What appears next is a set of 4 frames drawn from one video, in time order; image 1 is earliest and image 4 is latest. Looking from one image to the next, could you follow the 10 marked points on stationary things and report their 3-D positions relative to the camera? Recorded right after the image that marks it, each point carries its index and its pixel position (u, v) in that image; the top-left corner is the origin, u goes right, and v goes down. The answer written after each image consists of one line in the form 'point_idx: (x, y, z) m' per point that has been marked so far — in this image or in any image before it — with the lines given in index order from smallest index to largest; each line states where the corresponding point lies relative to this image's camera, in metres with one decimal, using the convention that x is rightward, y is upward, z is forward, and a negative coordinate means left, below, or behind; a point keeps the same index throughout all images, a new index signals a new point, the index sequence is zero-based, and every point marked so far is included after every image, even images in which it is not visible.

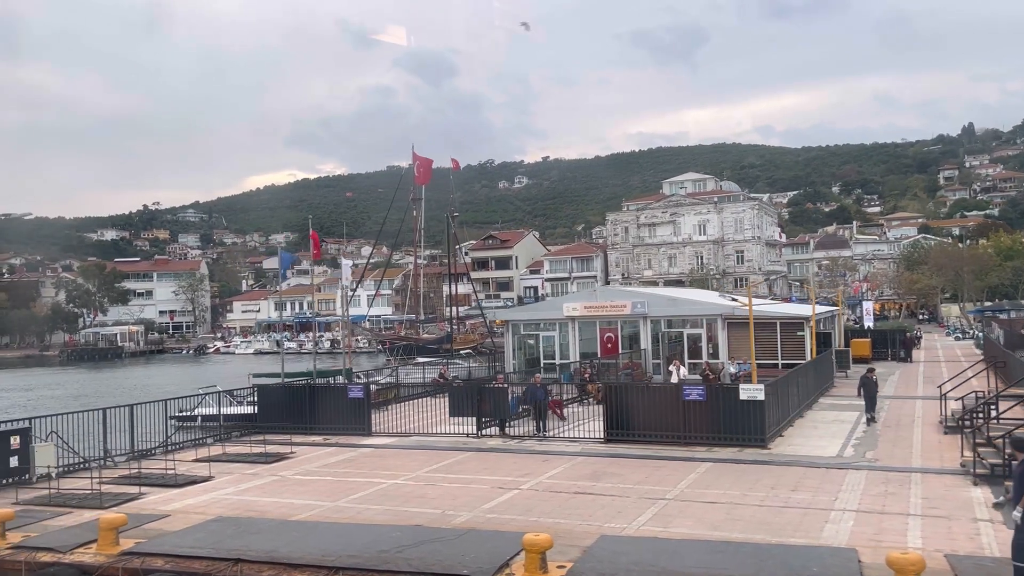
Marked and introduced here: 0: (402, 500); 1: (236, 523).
0: (-1.4, -2.8, +11.2) m
1: (-3.2, -2.8, +10.1) m
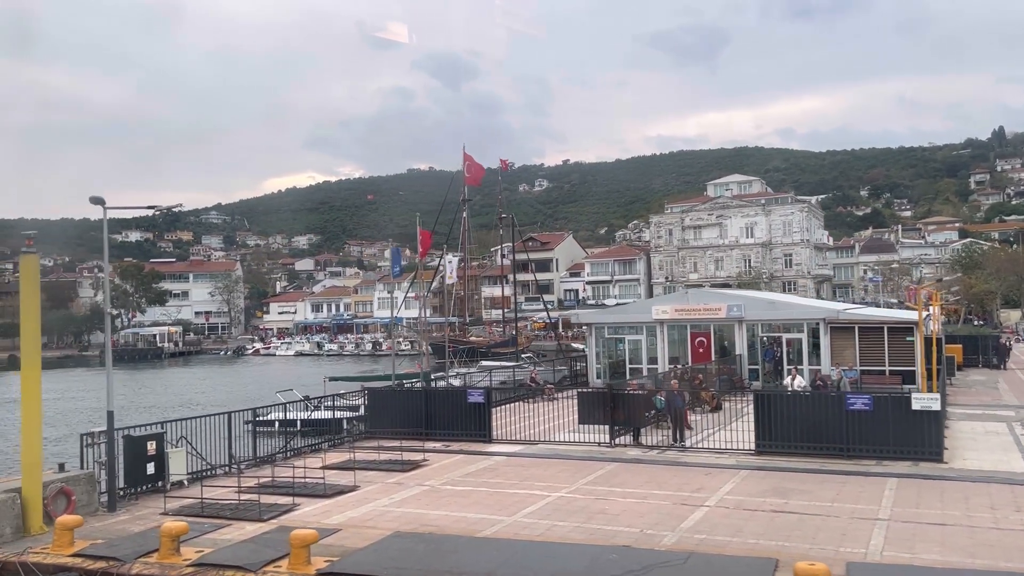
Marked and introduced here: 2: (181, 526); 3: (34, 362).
0: (+0.9, -2.8, +10.3) m
1: (-1.0, -2.7, +9.3) m
2: (-3.5, -2.6, +9.2) m
3: (-5.8, -0.9, +10.4) m
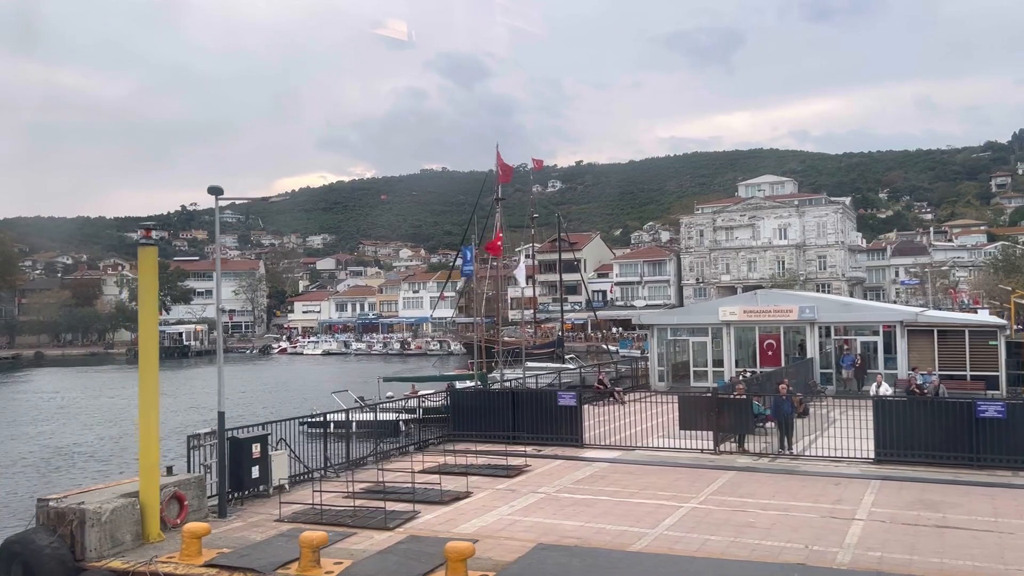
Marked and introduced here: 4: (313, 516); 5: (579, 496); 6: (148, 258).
0: (+2.5, -2.7, +9.7) m
1: (+0.7, -2.7, +8.8) m
2: (-1.9, -2.5, +8.6) m
3: (-4.2, -0.8, +9.9) m
4: (-2.5, -2.9, +10.8) m
5: (+0.9, -2.8, +11.7) m
6: (-4.3, +0.4, +10.0) m
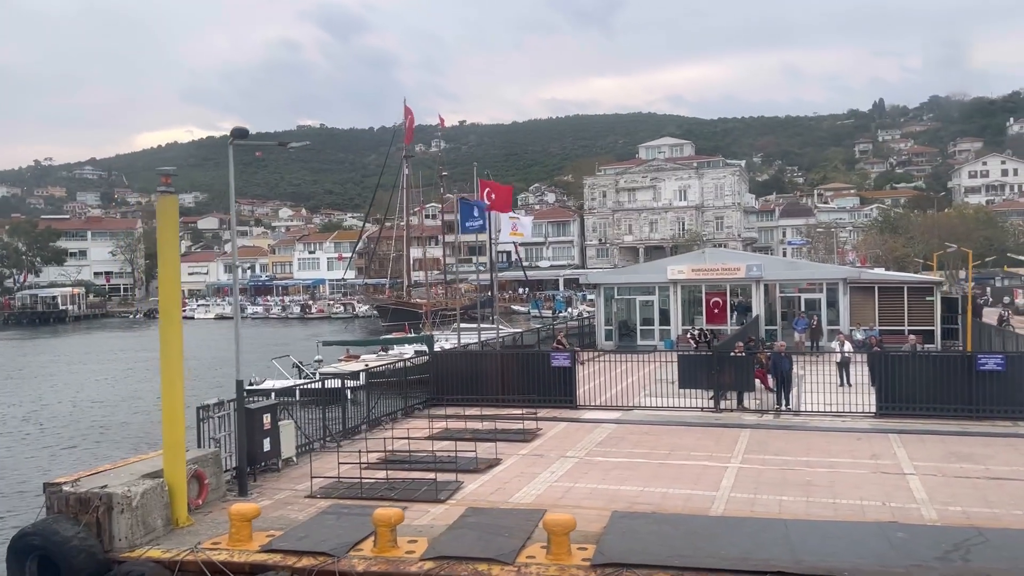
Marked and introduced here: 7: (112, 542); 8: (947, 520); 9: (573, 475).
0: (+3.2, -2.2, +9.6) m
1: (+1.5, -2.3, +8.4) m
2: (-1.1, -2.1, +7.9) m
3: (-3.5, -0.4, +8.8) m
4: (-1.9, -2.4, +10.0) m
5: (+1.3, -2.3, +11.4) m
6: (-3.6, +0.8, +8.8) m
7: (-3.8, -2.4, +8.1) m
8: (+4.2, -2.2, +8.3) m
9: (+0.7, -2.3, +10.5) m
